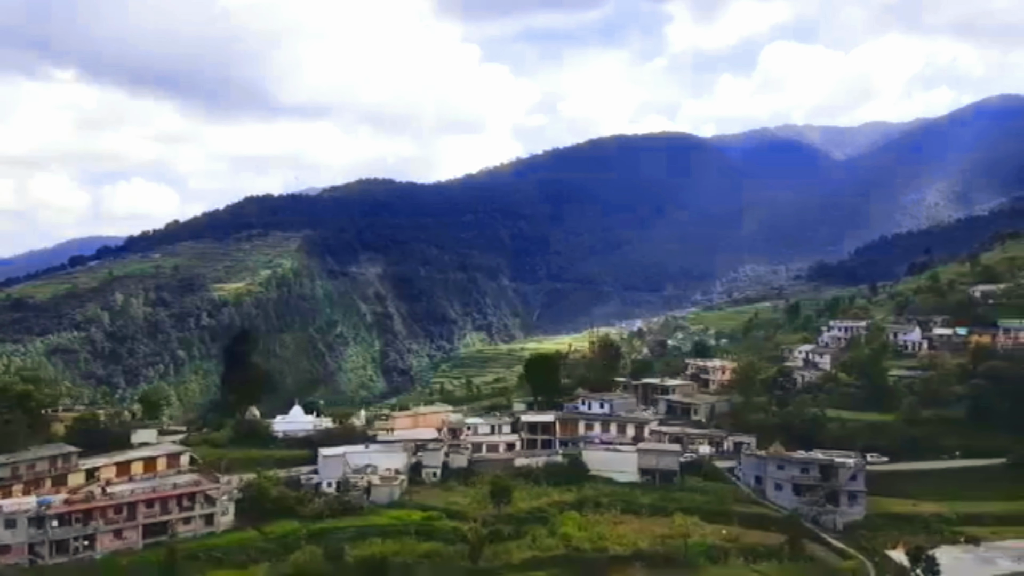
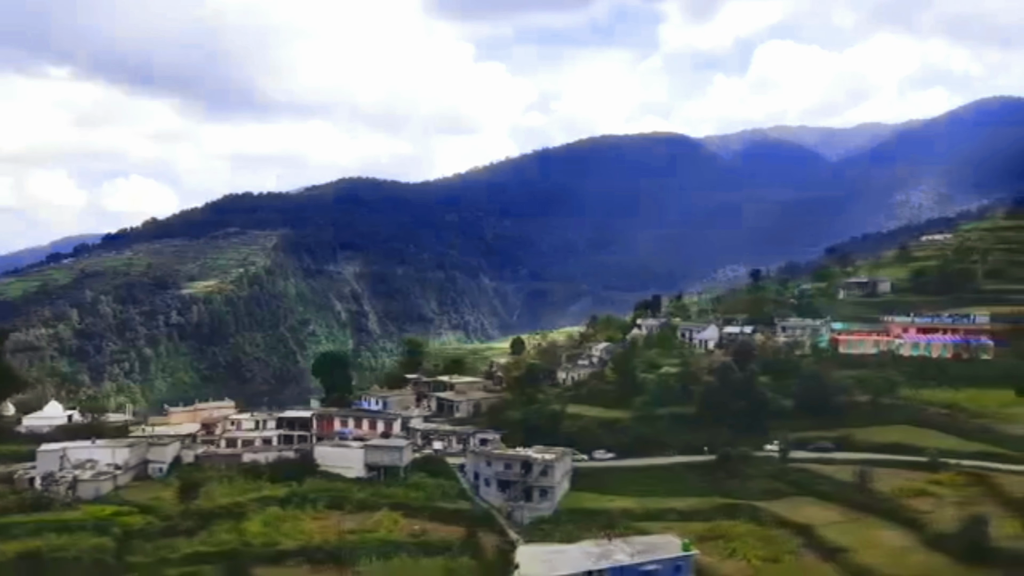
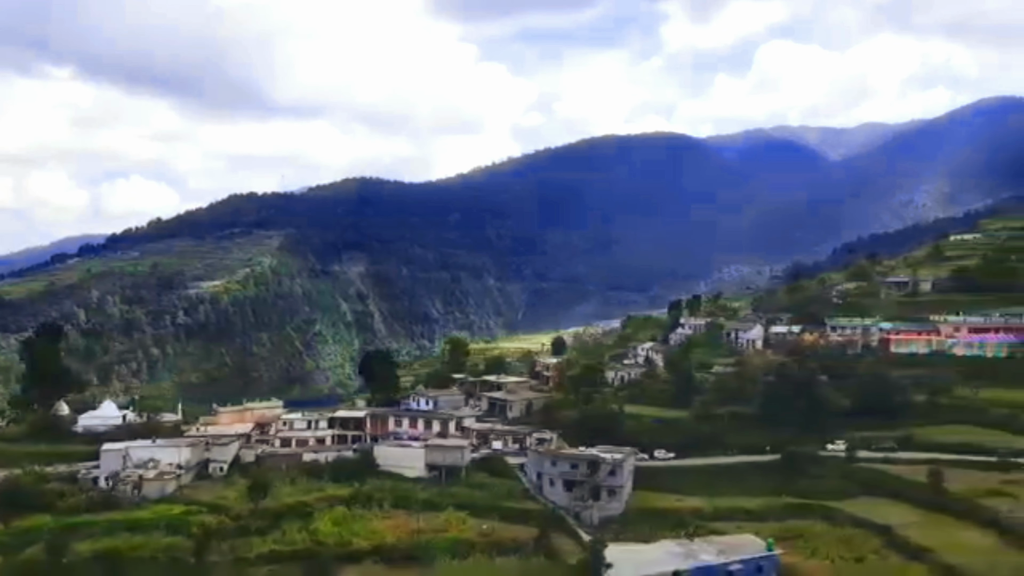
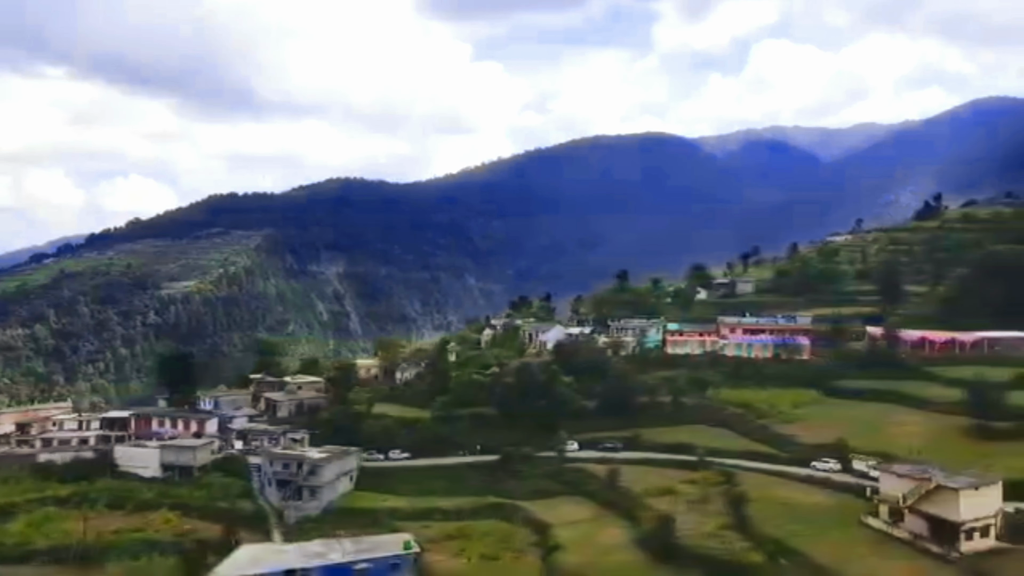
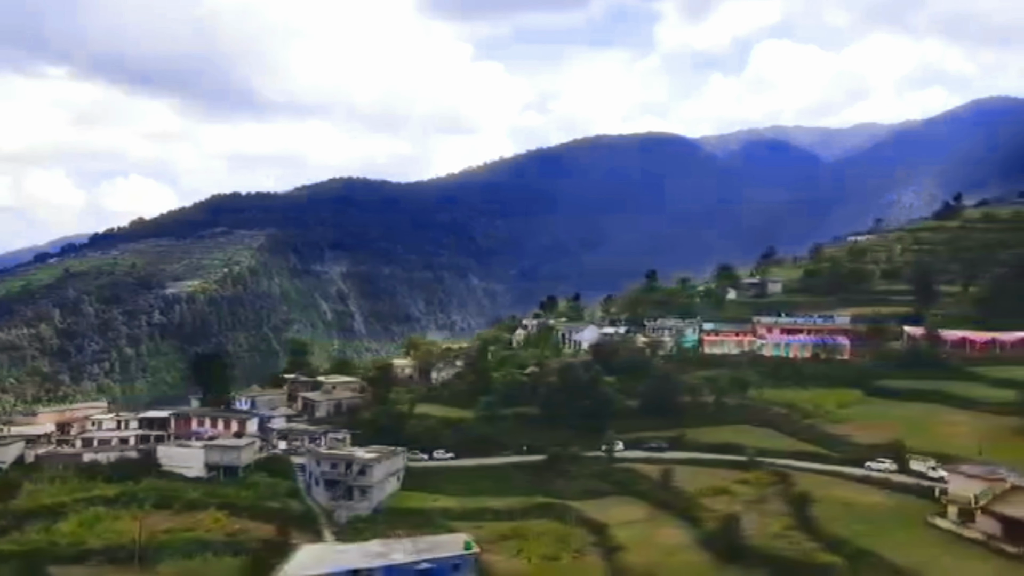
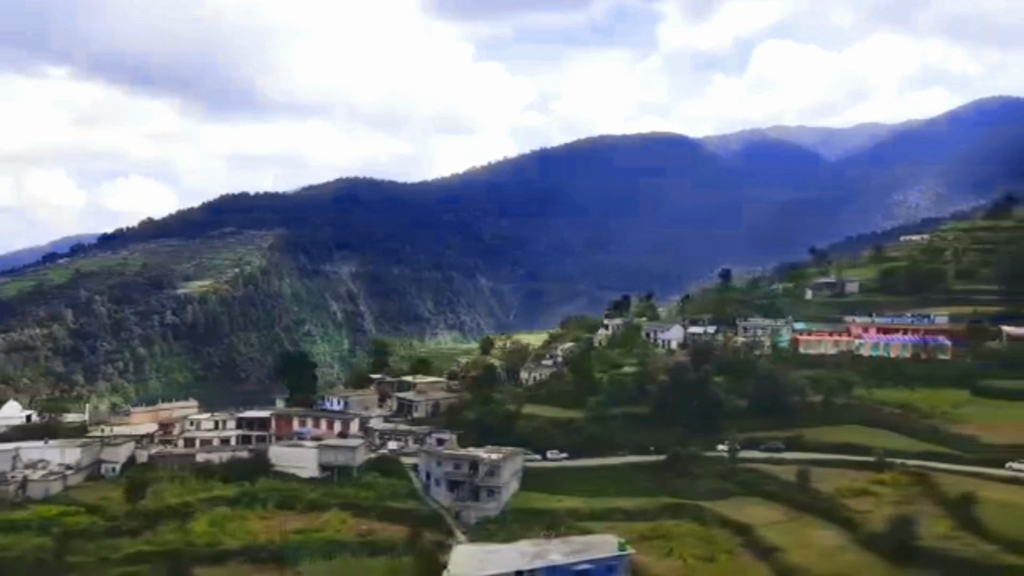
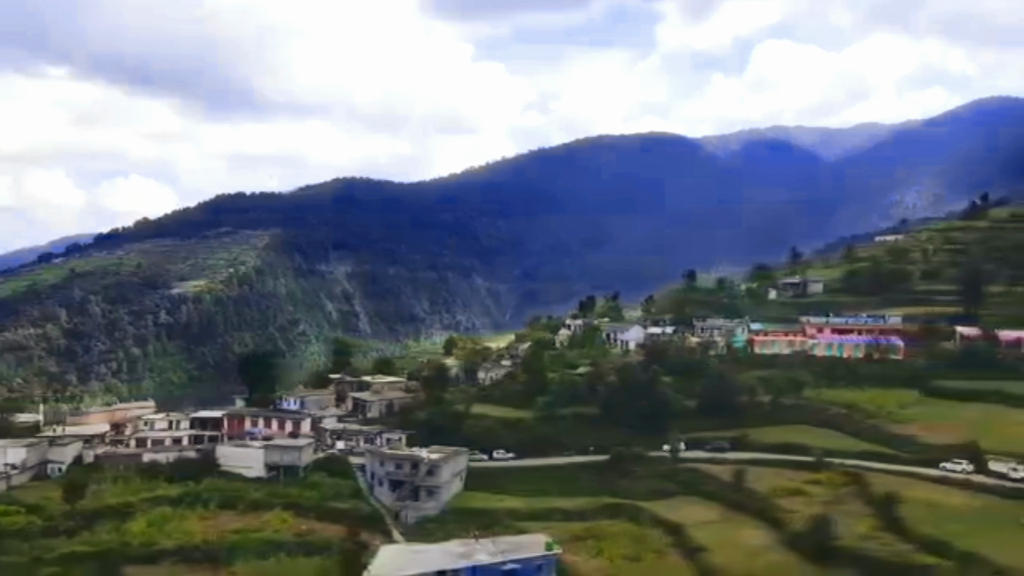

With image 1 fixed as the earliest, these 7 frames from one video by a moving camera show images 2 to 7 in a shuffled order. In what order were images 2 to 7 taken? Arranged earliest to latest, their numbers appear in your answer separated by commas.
3, 2, 6, 7, 5, 4
